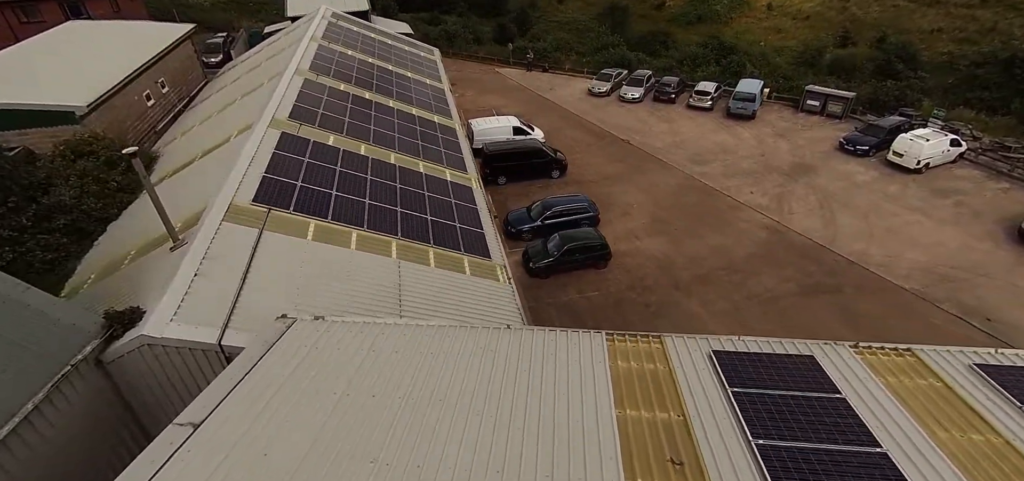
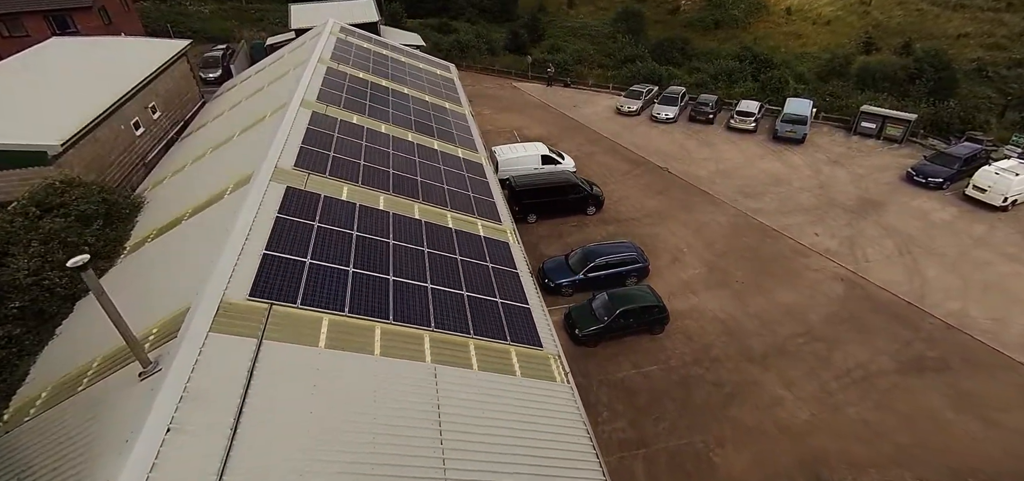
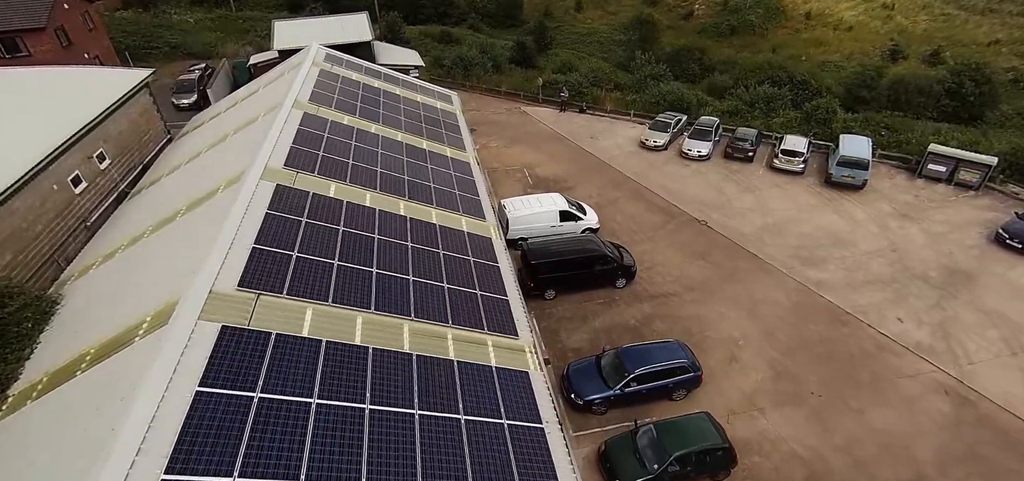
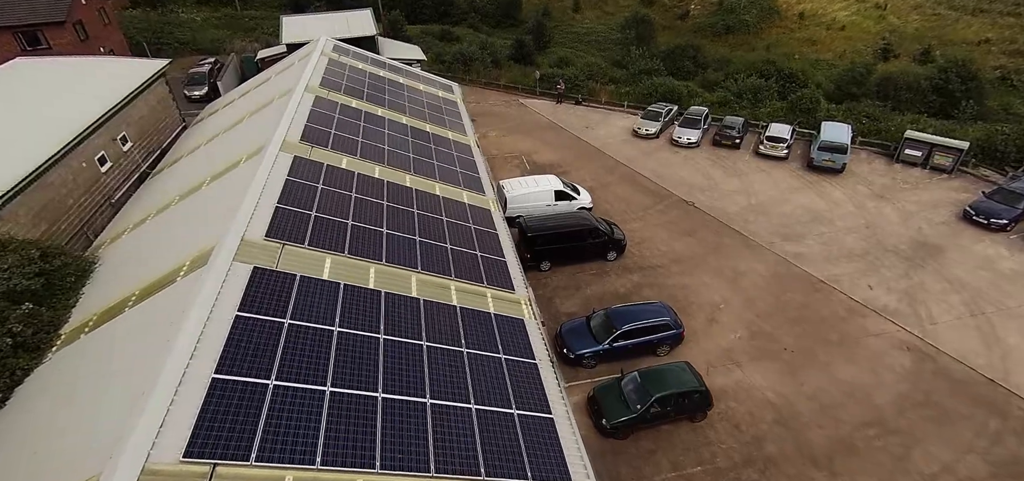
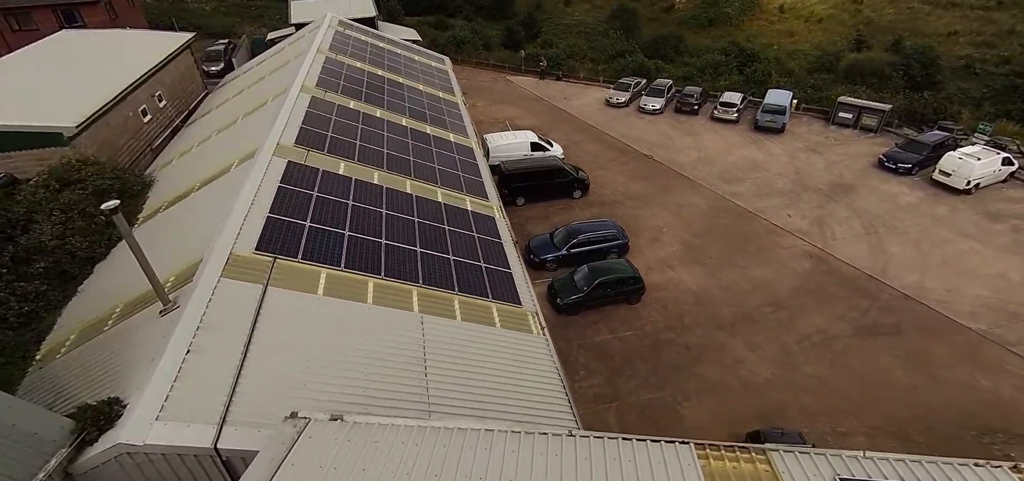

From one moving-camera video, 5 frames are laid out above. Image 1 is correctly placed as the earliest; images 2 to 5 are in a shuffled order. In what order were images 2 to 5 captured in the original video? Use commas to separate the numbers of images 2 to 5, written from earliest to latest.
5, 2, 4, 3
